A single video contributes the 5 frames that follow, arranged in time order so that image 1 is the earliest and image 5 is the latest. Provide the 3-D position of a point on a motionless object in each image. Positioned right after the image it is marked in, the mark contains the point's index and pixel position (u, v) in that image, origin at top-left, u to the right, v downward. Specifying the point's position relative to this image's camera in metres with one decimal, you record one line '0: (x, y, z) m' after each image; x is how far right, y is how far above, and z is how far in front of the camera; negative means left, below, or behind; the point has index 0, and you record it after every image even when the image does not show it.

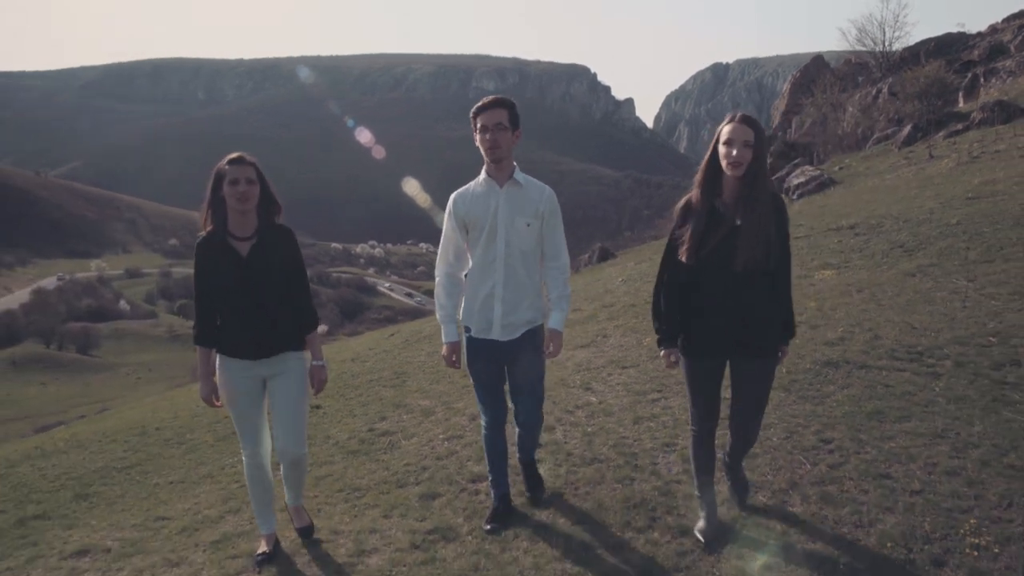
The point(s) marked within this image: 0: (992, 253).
0: (+7.2, +0.5, +11.0) m
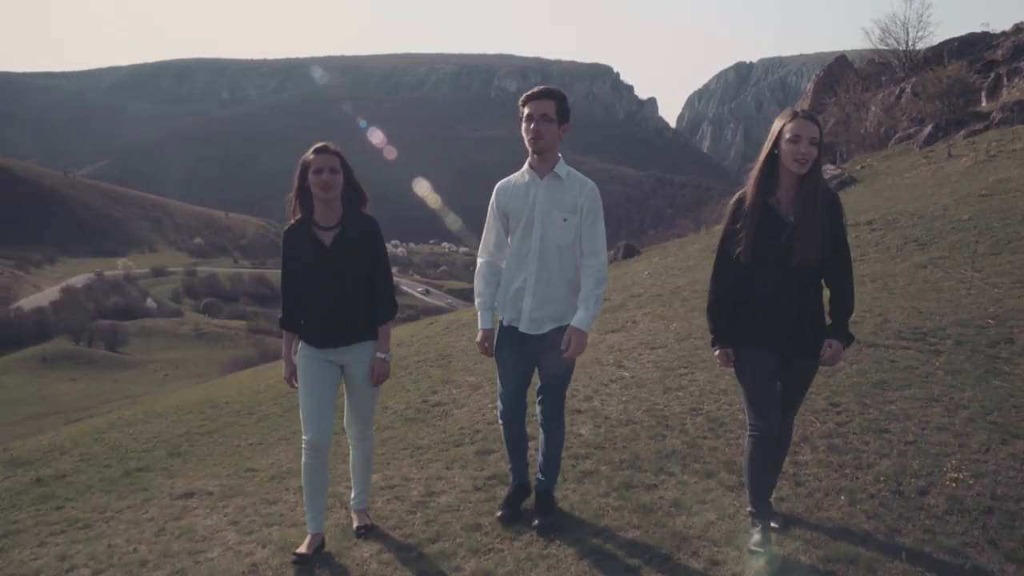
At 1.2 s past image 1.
0: (+7.7, +0.6, +11.7) m
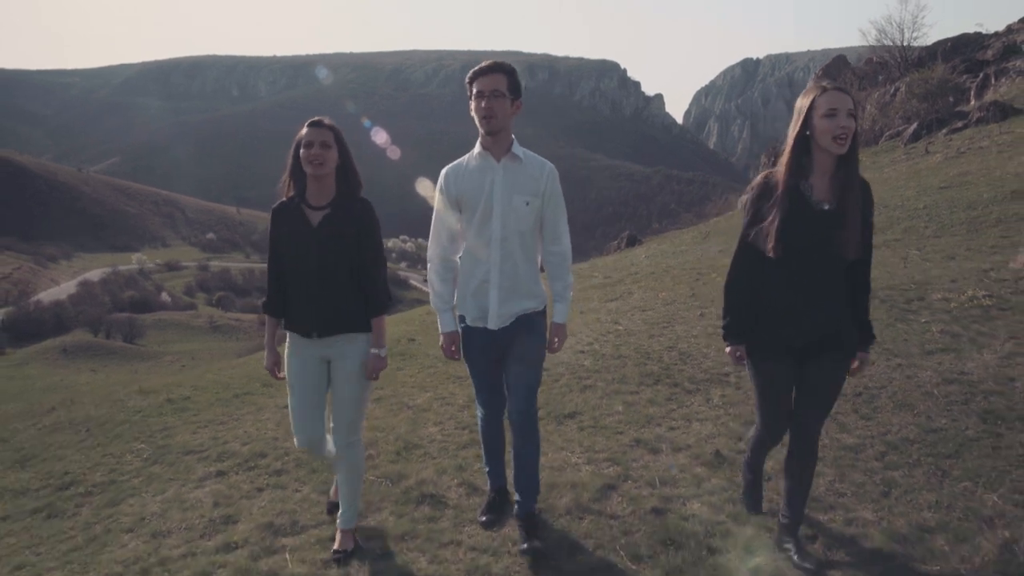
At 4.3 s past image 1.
0: (+8.0, +1.1, +13.7) m
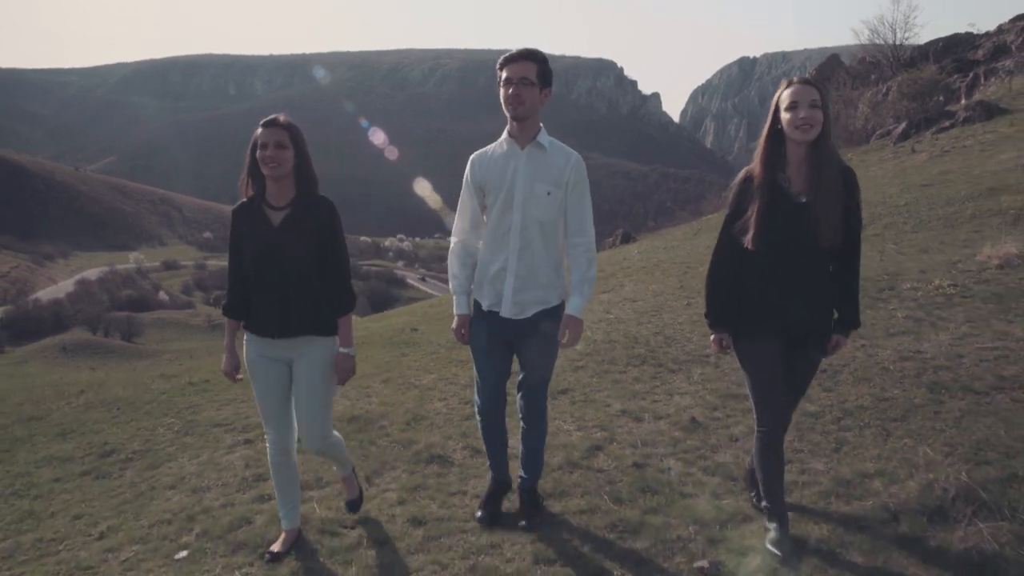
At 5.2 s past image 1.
0: (+8.0, +1.2, +14.4) m
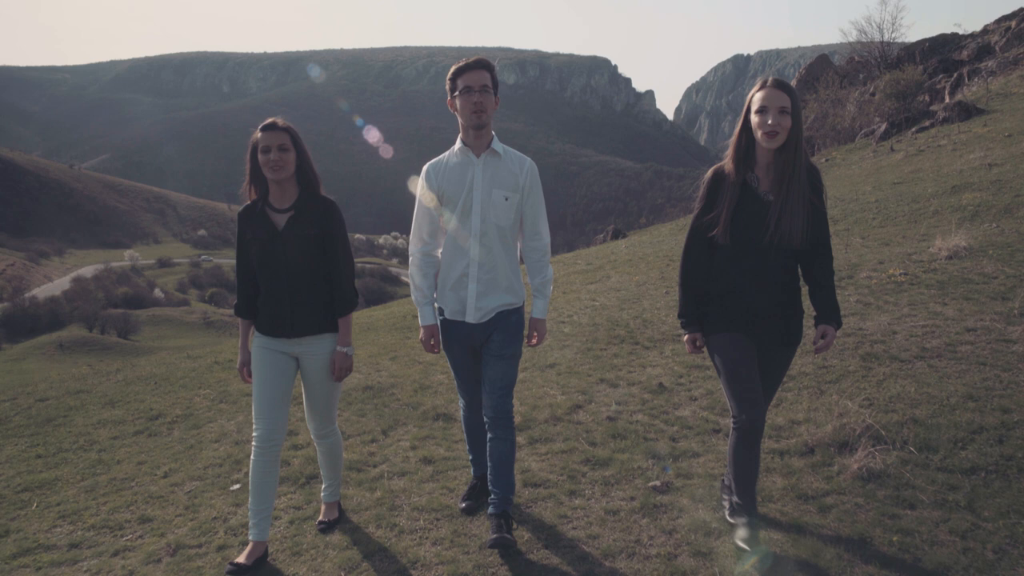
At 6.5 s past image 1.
0: (+7.8, +1.4, +15.5) m
